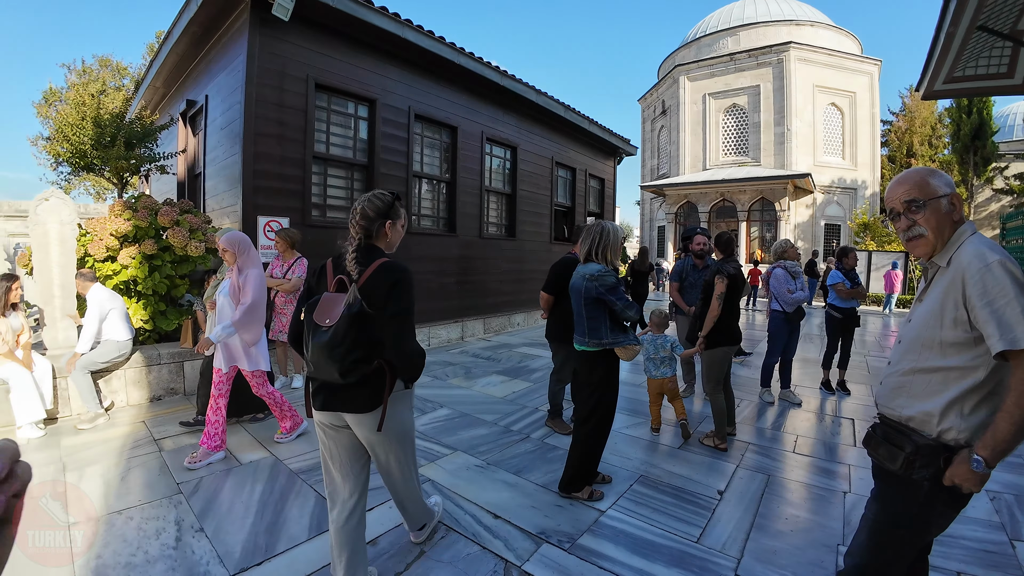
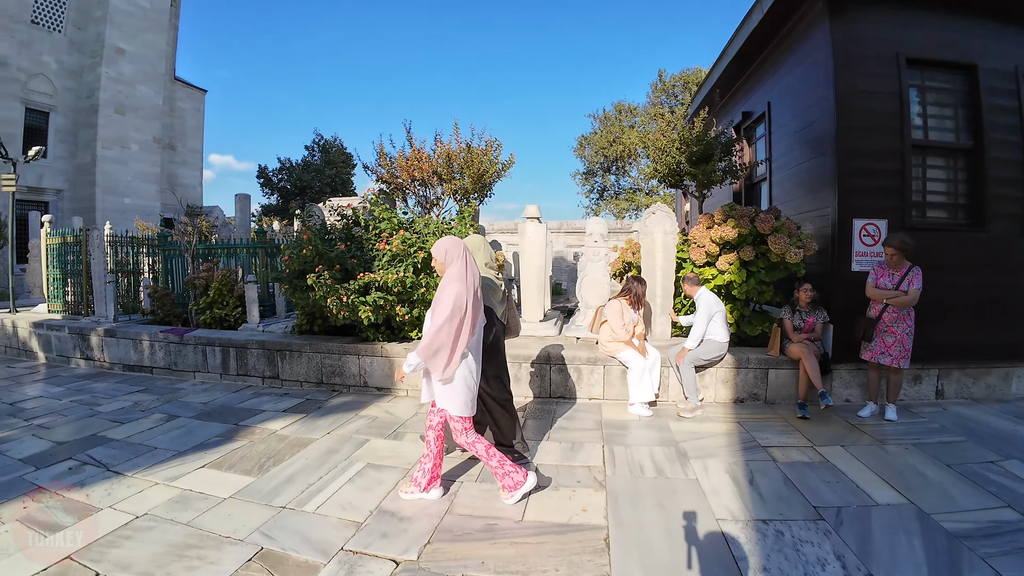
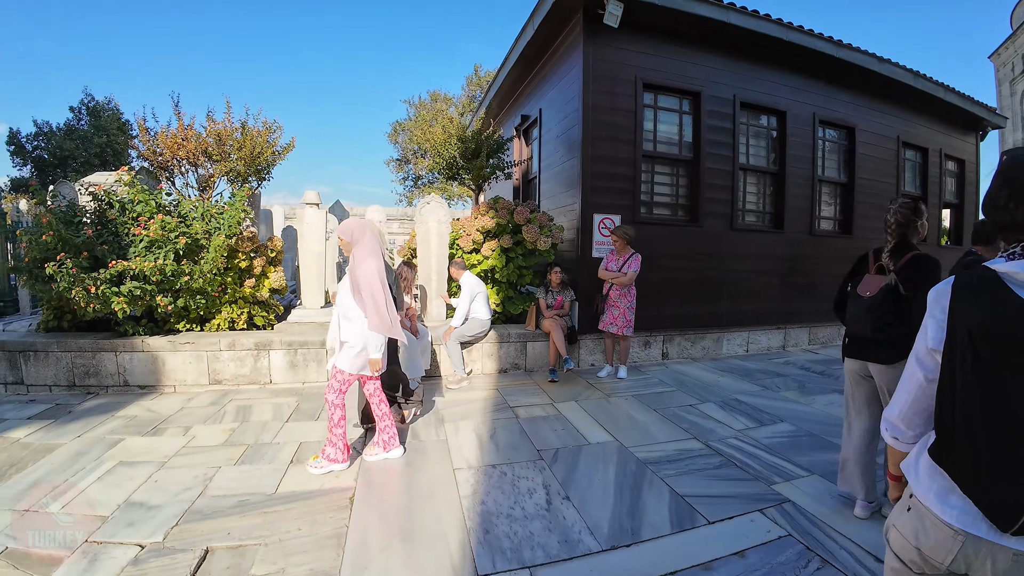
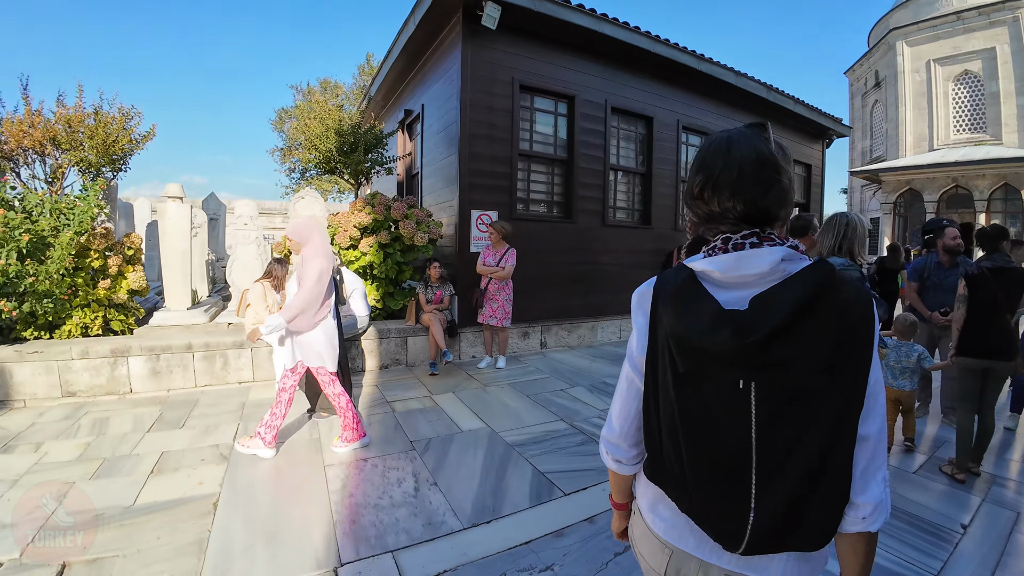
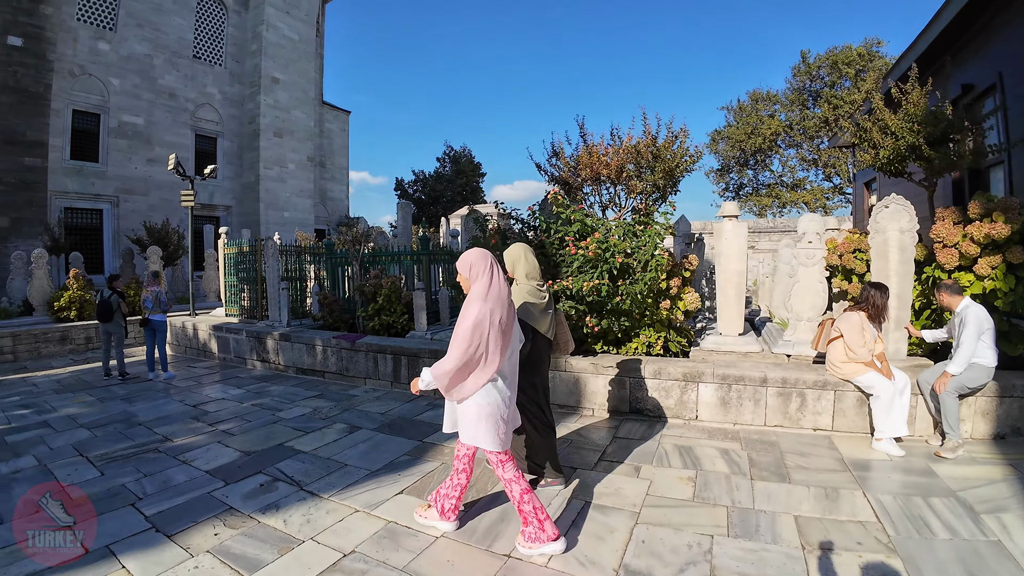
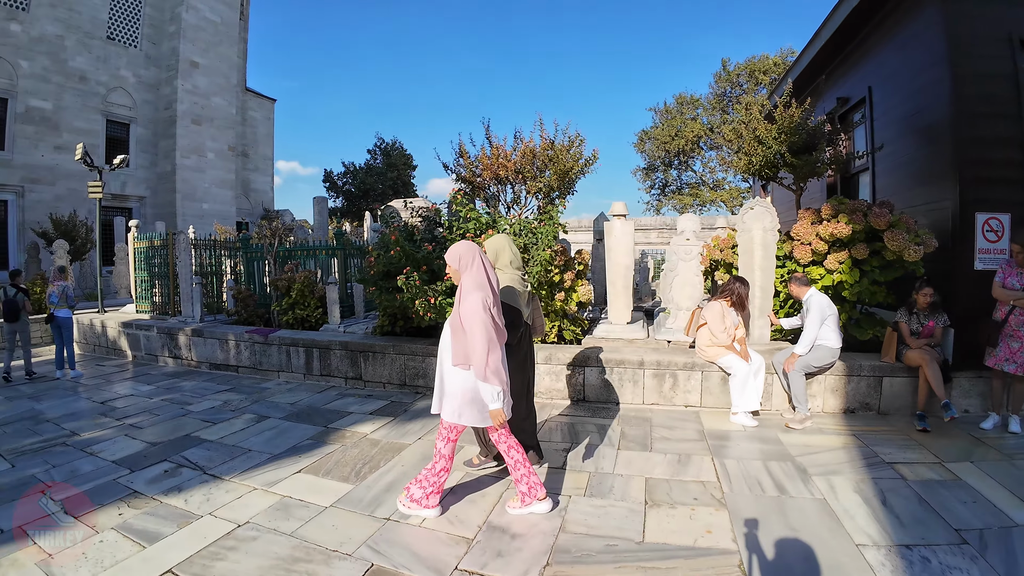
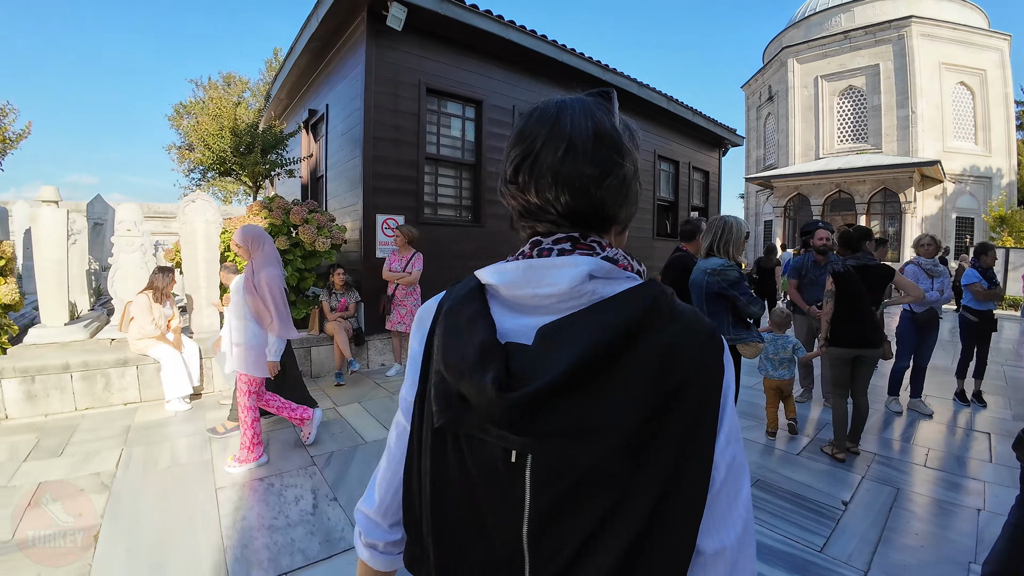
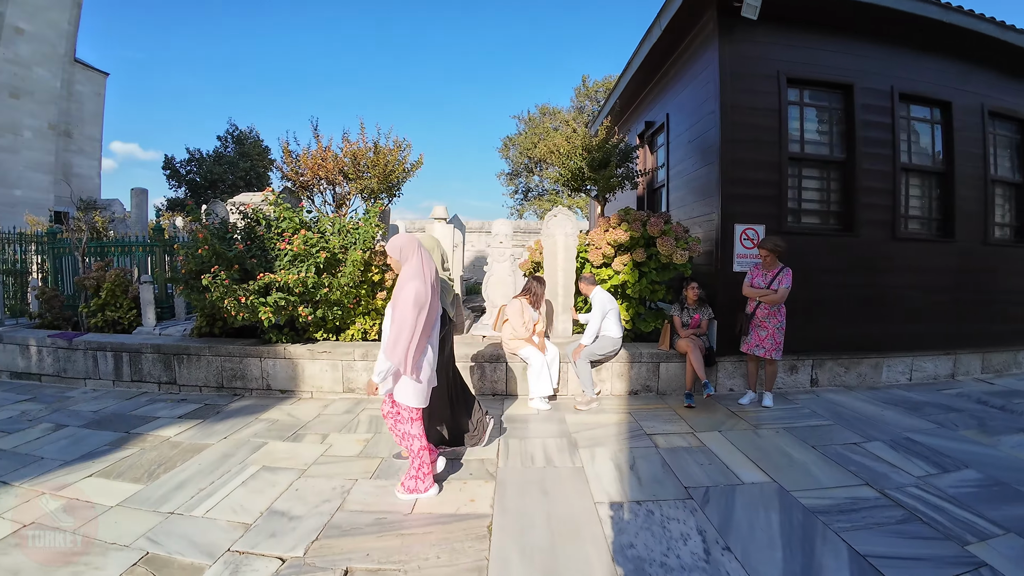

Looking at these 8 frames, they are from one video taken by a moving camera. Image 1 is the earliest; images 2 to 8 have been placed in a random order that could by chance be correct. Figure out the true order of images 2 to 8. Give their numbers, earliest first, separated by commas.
7, 4, 3, 8, 2, 6, 5
